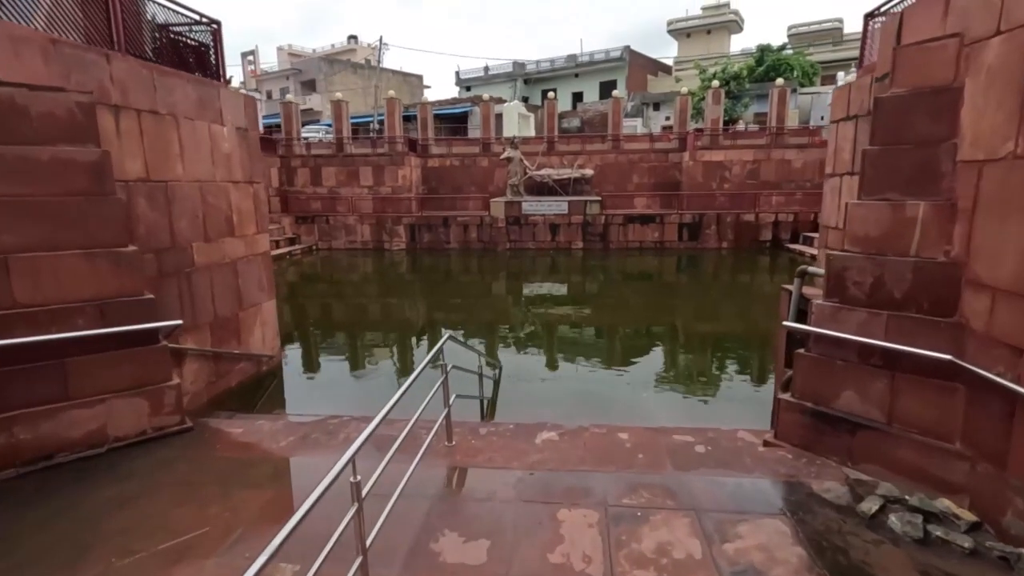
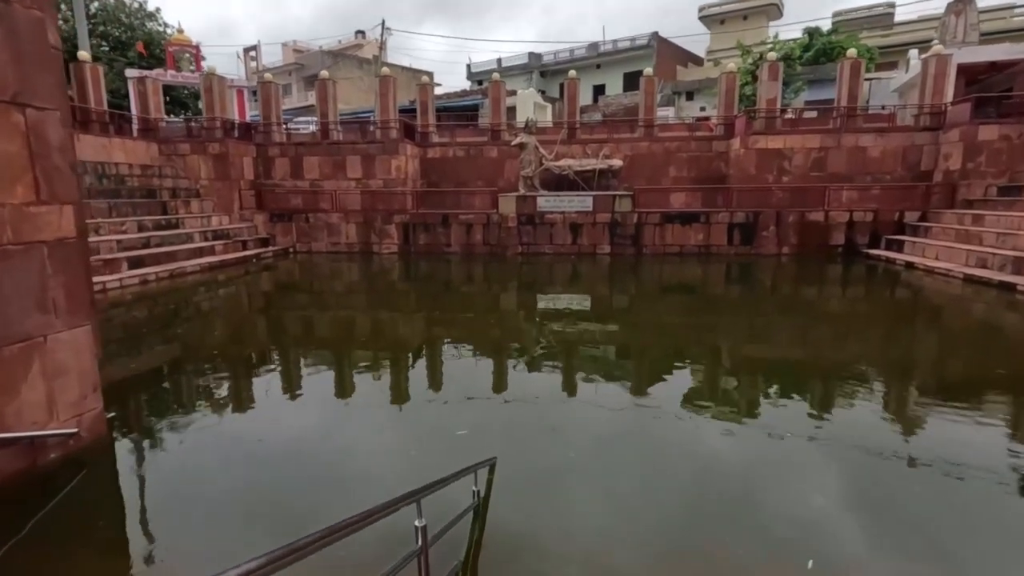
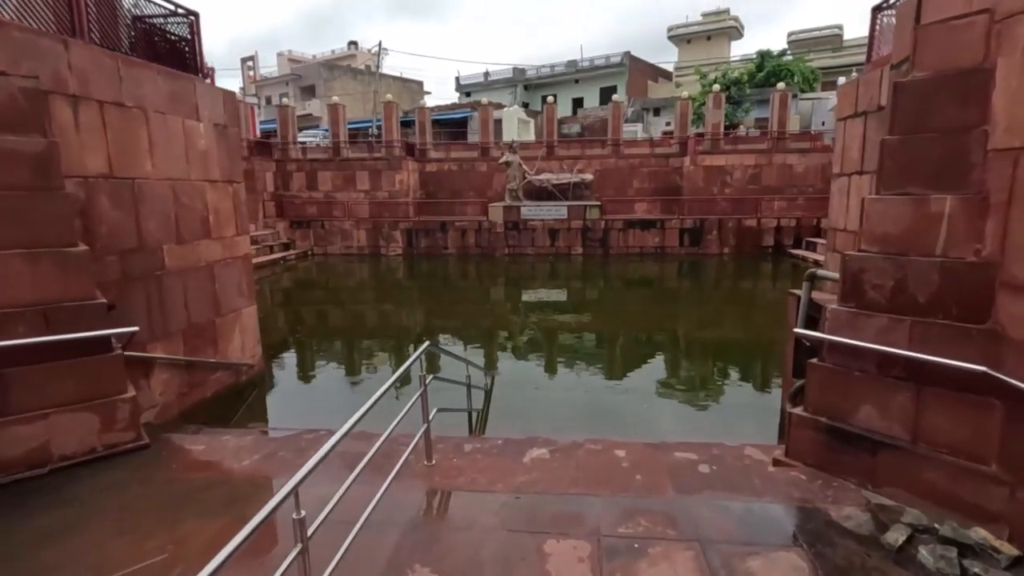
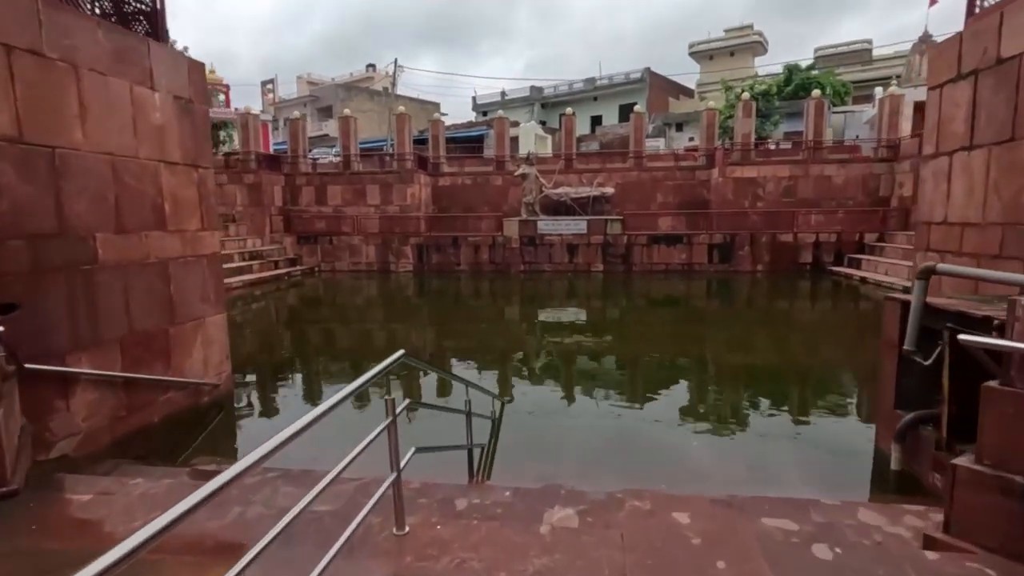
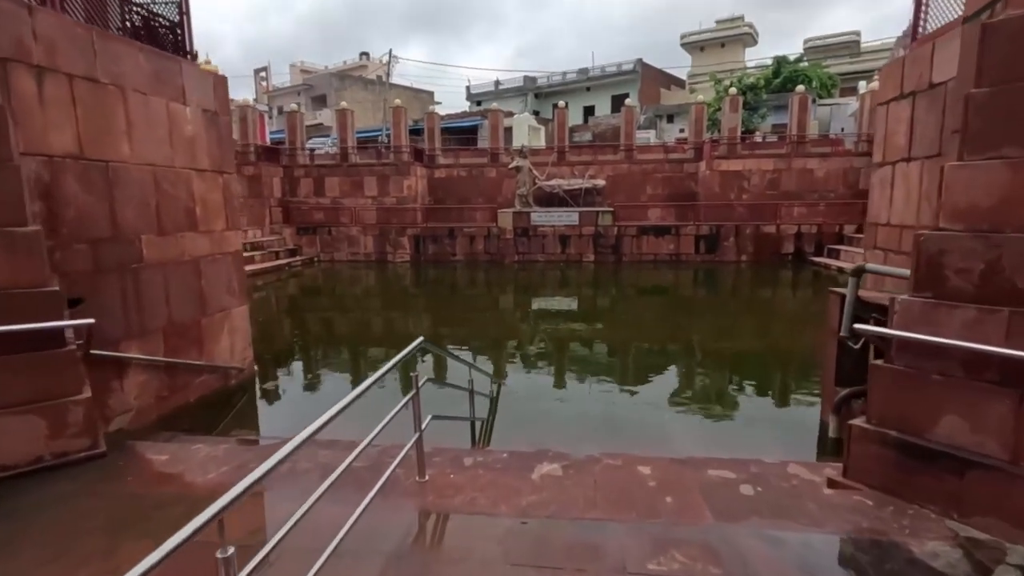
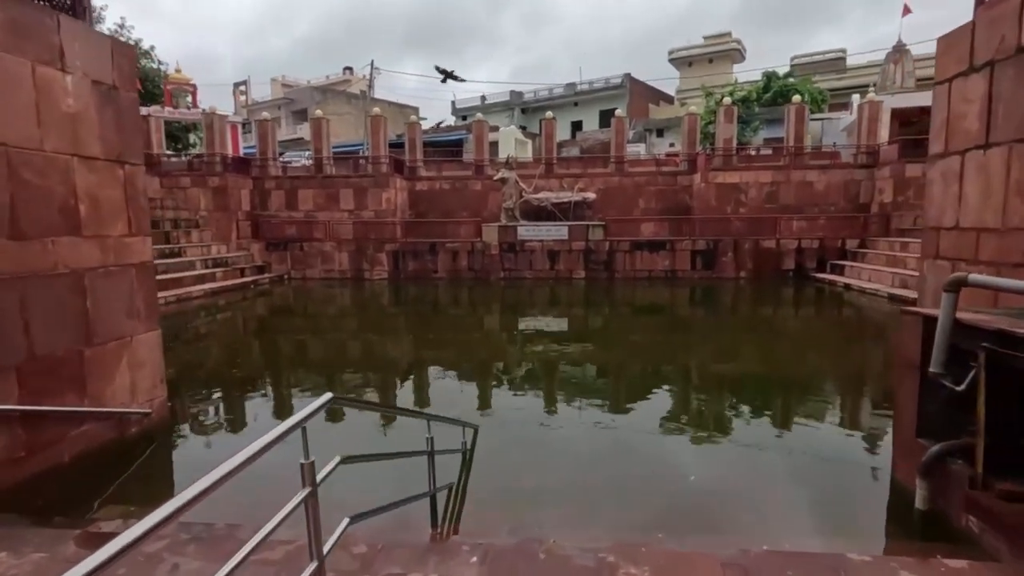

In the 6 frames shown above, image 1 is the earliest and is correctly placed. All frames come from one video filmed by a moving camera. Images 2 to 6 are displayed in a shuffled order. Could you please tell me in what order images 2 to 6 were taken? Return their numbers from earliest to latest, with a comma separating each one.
3, 5, 4, 6, 2
